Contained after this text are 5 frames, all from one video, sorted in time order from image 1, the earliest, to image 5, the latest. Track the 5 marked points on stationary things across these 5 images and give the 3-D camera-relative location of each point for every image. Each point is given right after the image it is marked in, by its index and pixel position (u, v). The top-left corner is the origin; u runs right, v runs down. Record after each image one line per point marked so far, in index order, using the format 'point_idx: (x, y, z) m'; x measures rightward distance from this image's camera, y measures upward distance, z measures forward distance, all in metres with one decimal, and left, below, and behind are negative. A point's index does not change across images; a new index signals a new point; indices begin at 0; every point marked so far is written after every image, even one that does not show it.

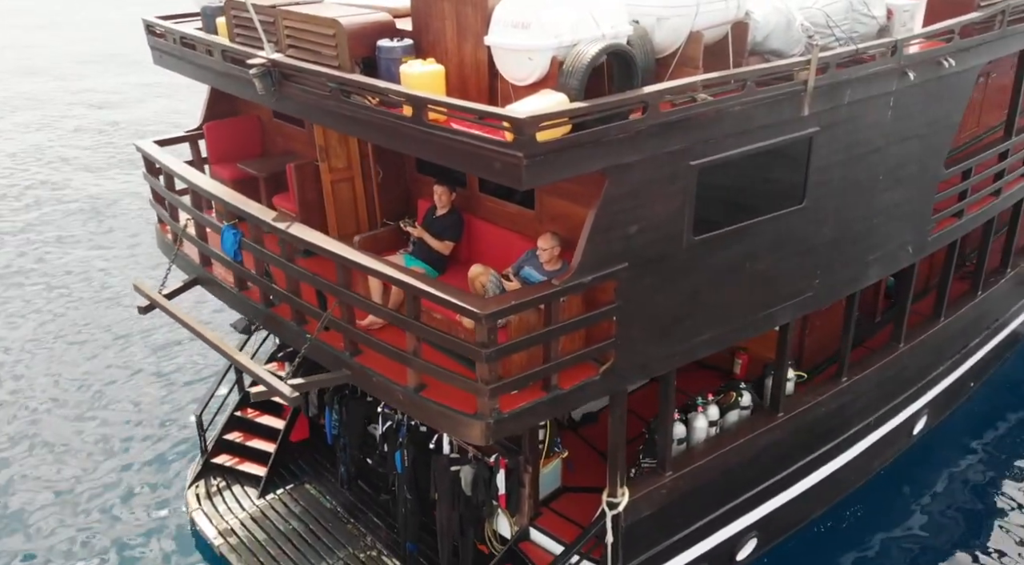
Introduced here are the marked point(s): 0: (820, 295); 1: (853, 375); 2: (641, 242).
0: (+3.6, -0.2, +12.3) m
1: (+4.5, -1.3, +14.1) m
2: (+1.2, +0.4, +10.1) m
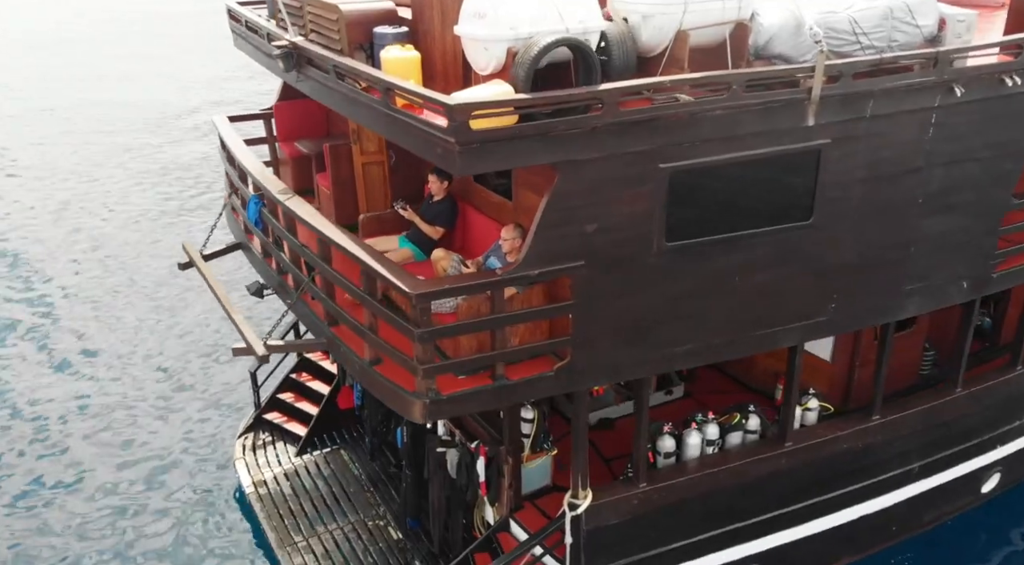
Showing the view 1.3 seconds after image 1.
0: (+3.6, -0.4, +11.6) m
1: (+4.6, -1.6, +13.1) m
2: (+0.8, +0.4, +9.9) m
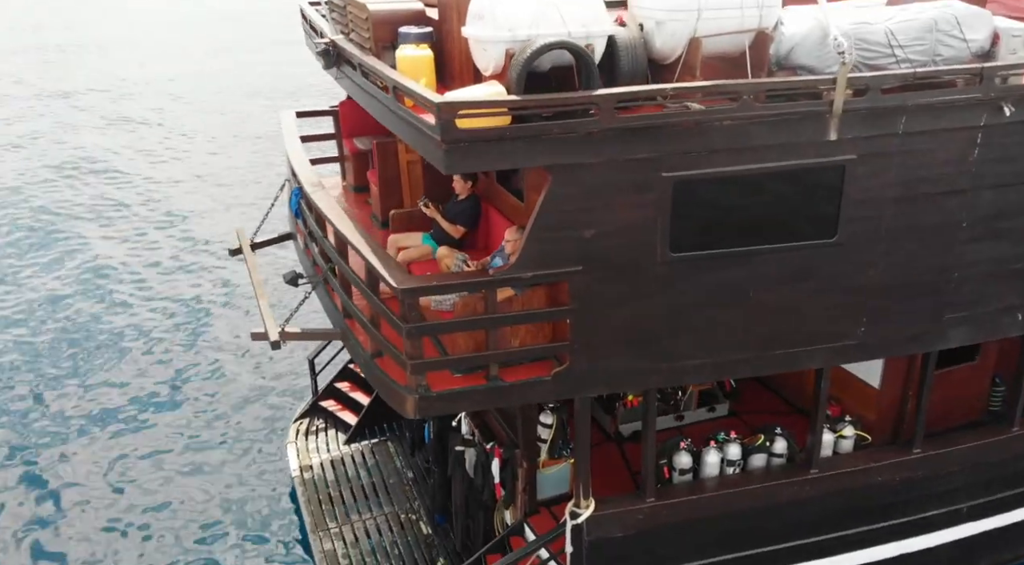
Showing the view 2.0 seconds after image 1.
0: (+3.7, -0.7, +11.1) m
1: (+4.9, -2.0, +12.5) m
2: (+0.8, +0.3, +9.8) m
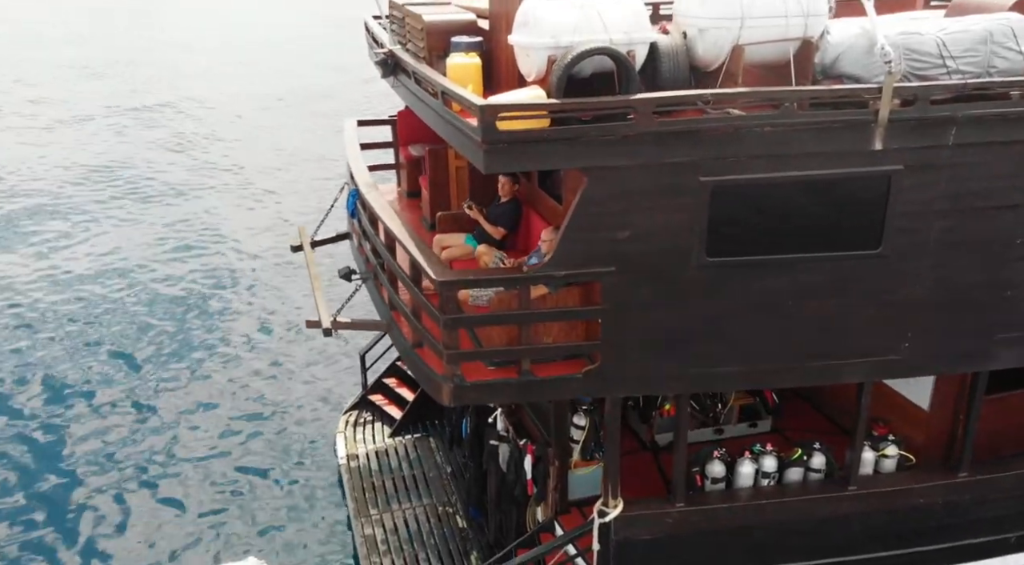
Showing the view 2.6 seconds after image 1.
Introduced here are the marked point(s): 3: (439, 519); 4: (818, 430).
0: (+4.1, -0.8, +10.9) m
1: (+5.3, -2.1, +12.2) m
2: (+1.1, +0.3, +9.8) m
3: (-1.0, -3.2, +14.6) m
4: (+3.9, -1.8, +13.6) m
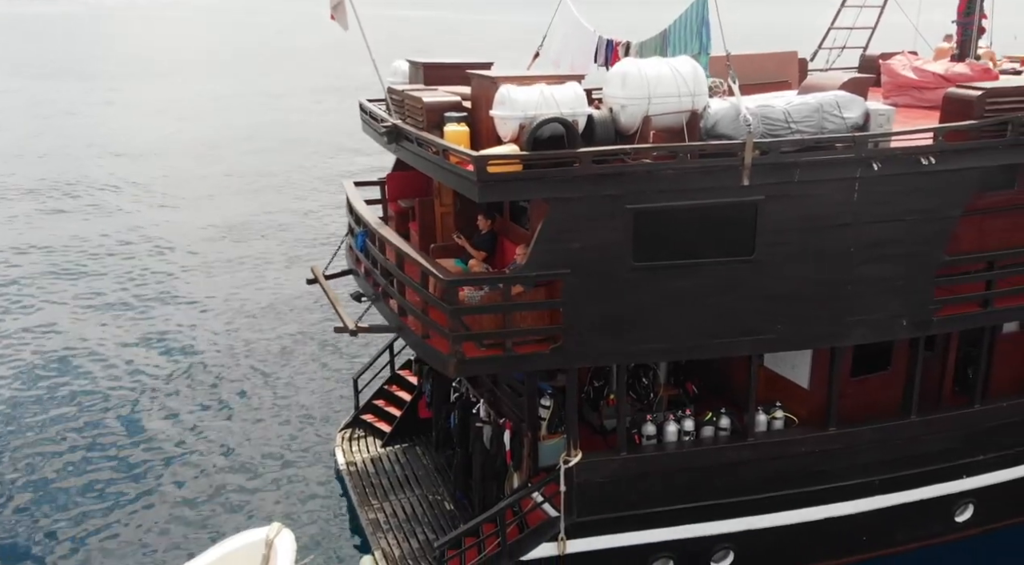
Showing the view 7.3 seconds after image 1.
0: (+3.8, -0.8, +15.1) m
1: (+5.0, -2.2, +16.3) m
2: (+0.9, +0.3, +13.9) m
3: (-1.4, -3.7, +18.1) m
4: (+3.5, -2.1, +17.6) m
